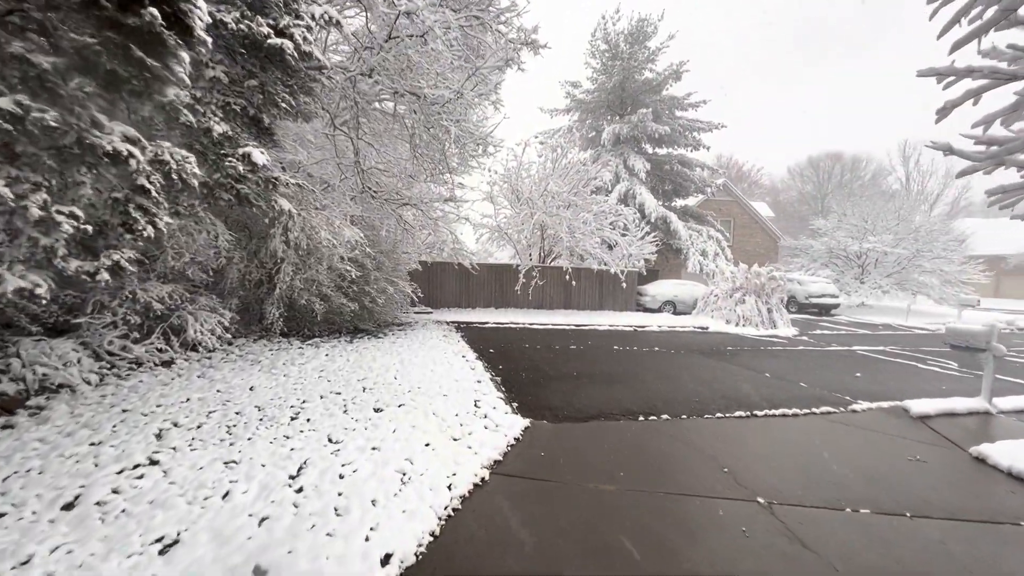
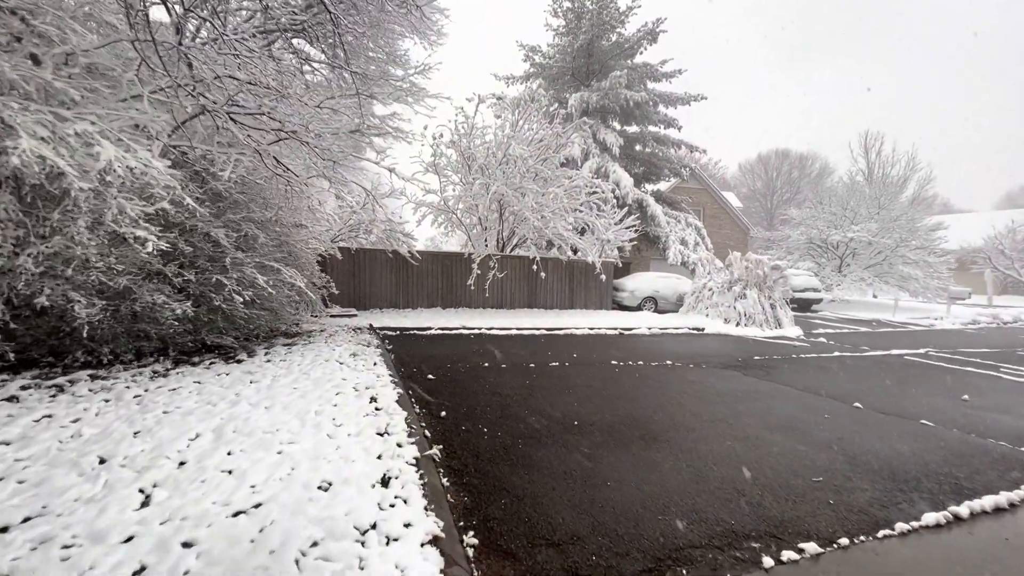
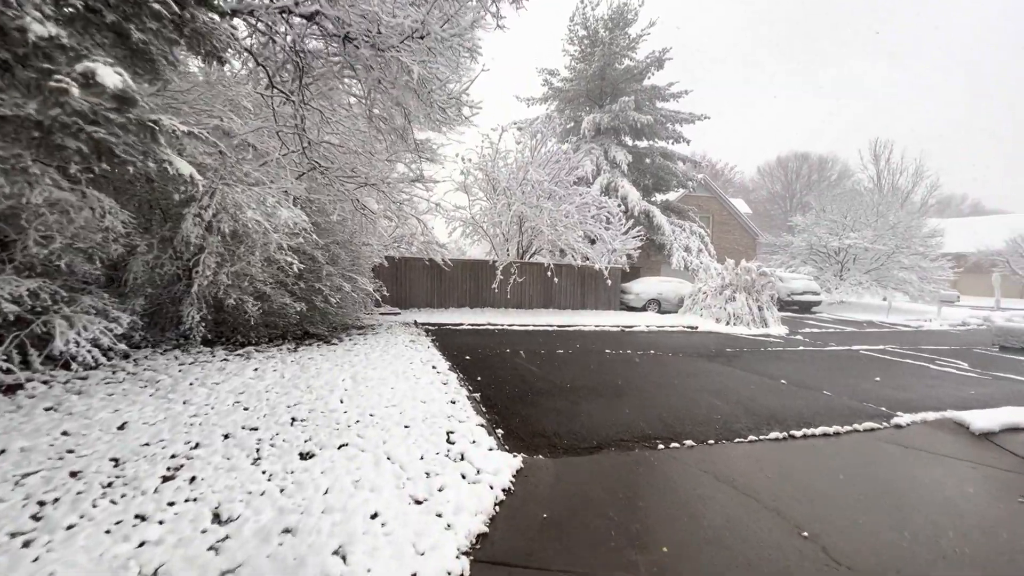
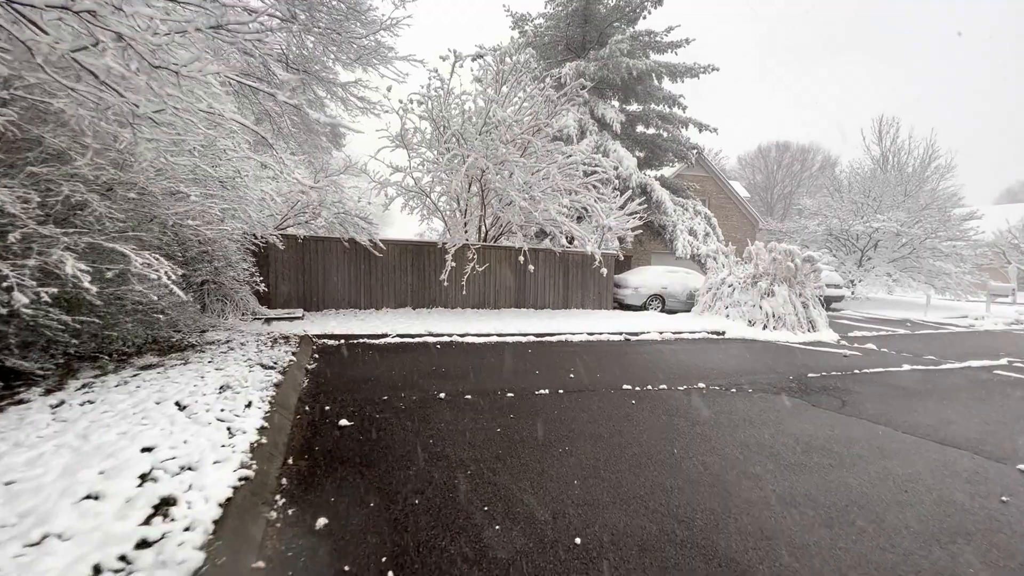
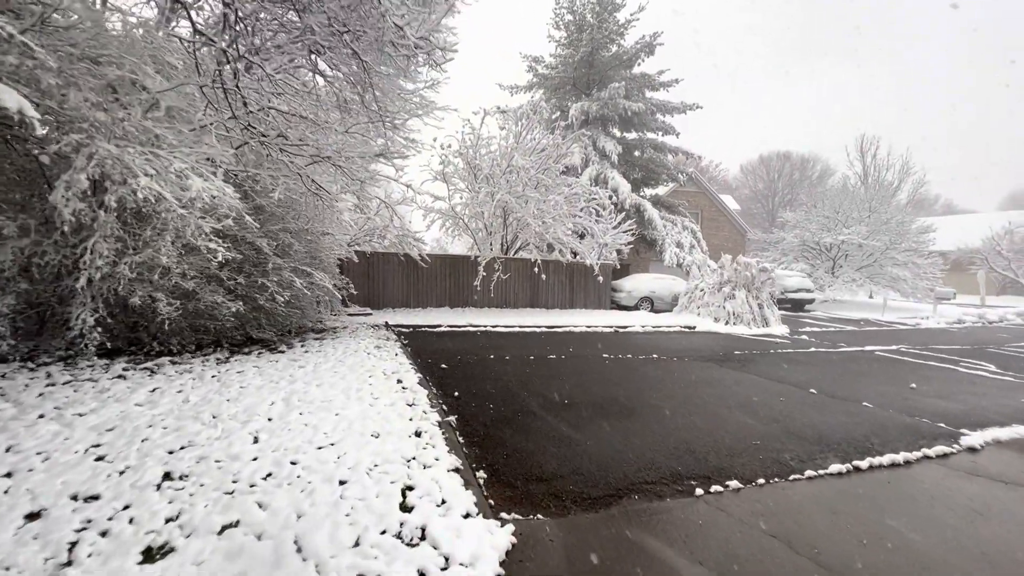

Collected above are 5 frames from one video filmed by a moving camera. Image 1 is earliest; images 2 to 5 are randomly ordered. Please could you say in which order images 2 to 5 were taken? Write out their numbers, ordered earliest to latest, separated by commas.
3, 5, 2, 4
